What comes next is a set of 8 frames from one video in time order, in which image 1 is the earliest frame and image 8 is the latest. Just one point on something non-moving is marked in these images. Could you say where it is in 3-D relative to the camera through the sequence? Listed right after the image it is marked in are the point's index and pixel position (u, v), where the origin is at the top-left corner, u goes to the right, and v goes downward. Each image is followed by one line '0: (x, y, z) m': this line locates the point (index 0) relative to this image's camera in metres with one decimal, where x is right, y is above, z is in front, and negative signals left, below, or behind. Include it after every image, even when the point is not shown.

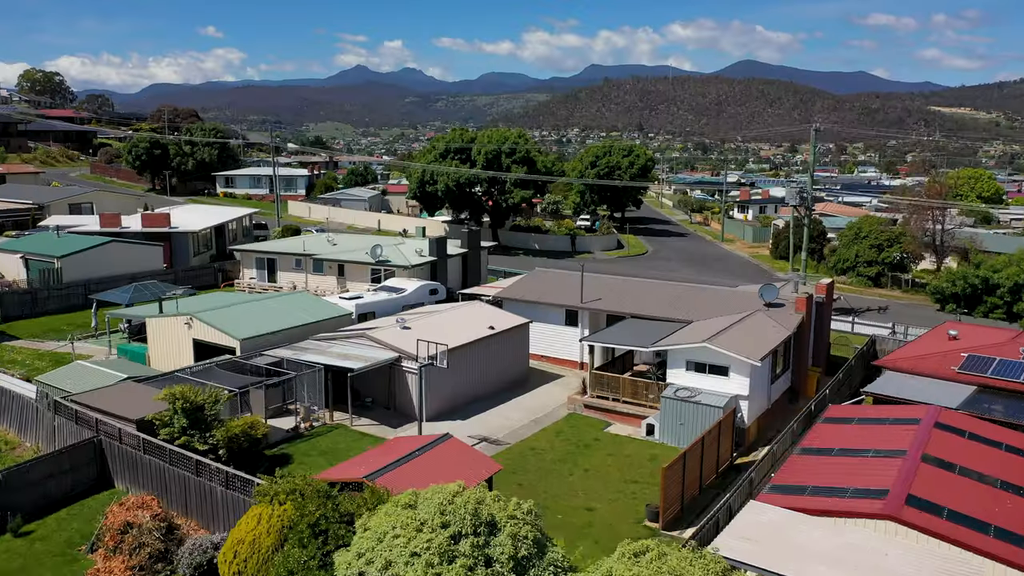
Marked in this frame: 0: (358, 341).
0: (-1.4, -0.5, +7.7) m
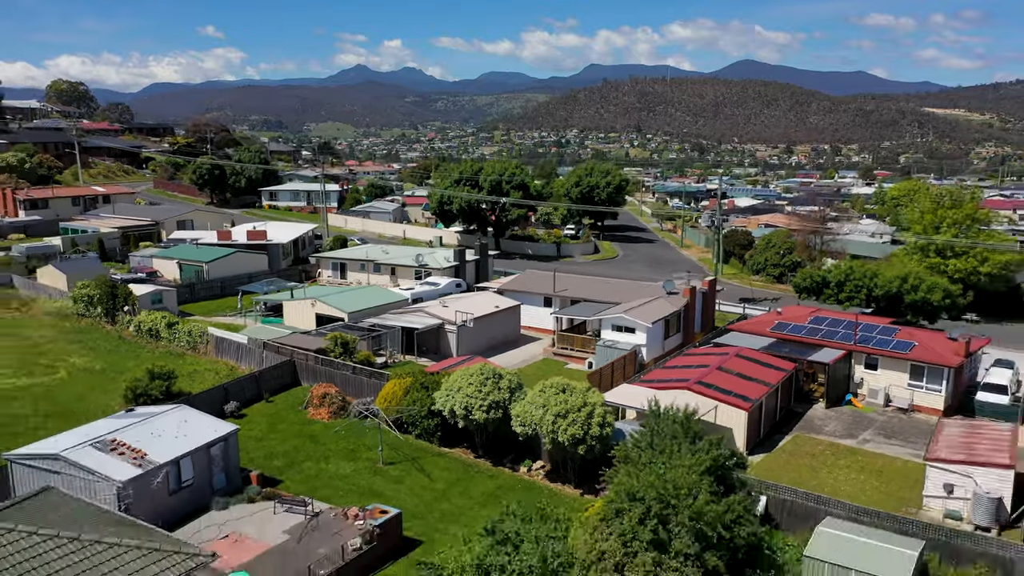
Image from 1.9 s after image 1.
0: (-1.5, -0.4, +12.9) m
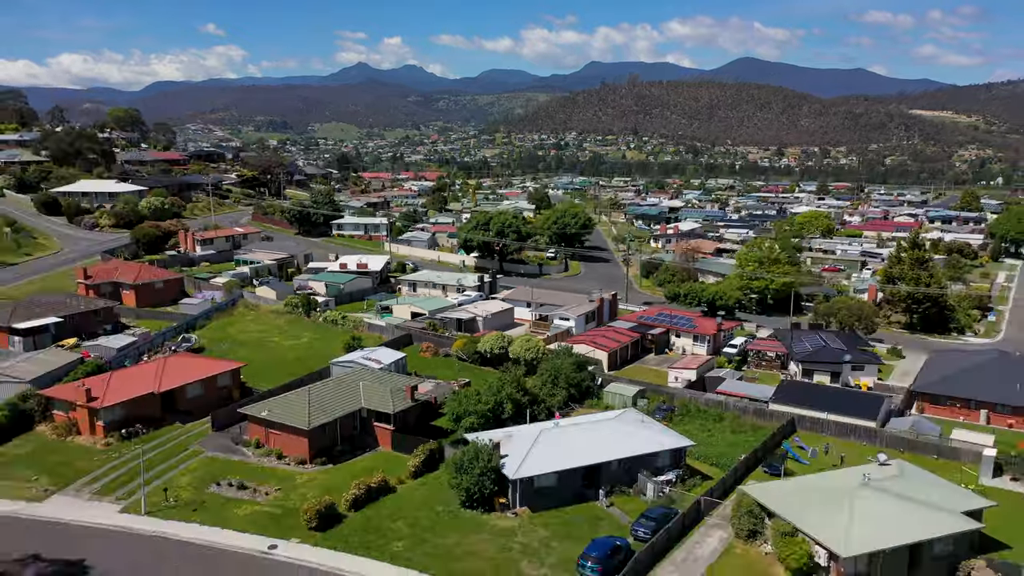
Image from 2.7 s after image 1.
0: (-1.6, -0.7, +25.9) m
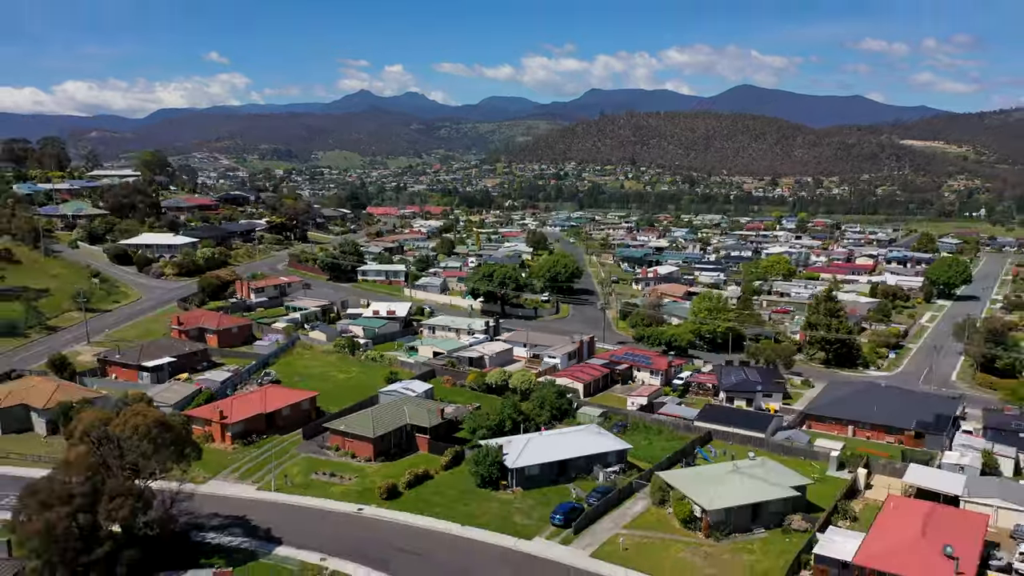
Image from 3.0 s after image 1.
0: (-1.6, -2.5, +33.3) m
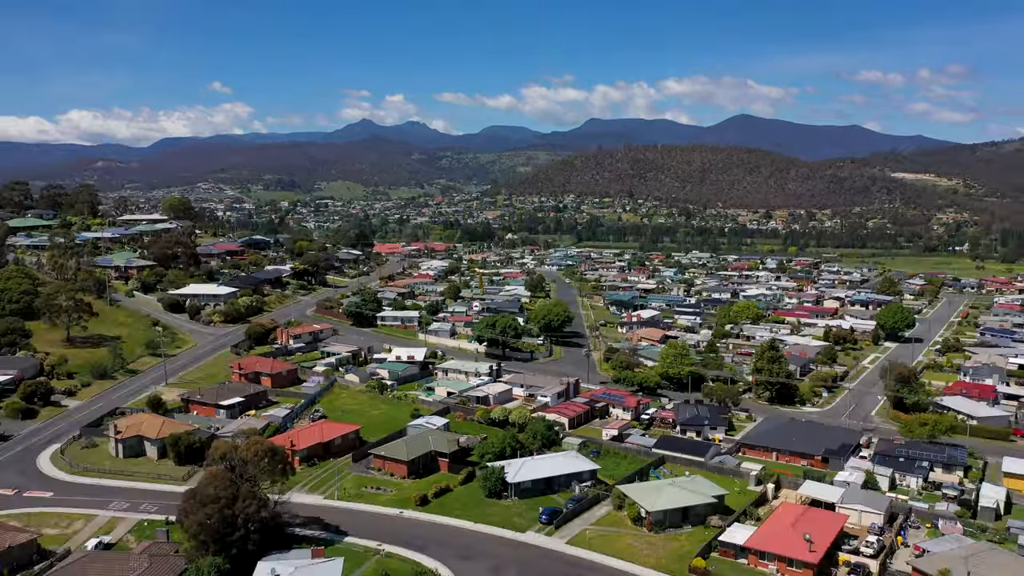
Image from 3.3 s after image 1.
0: (-1.6, -5.0, +40.9) m
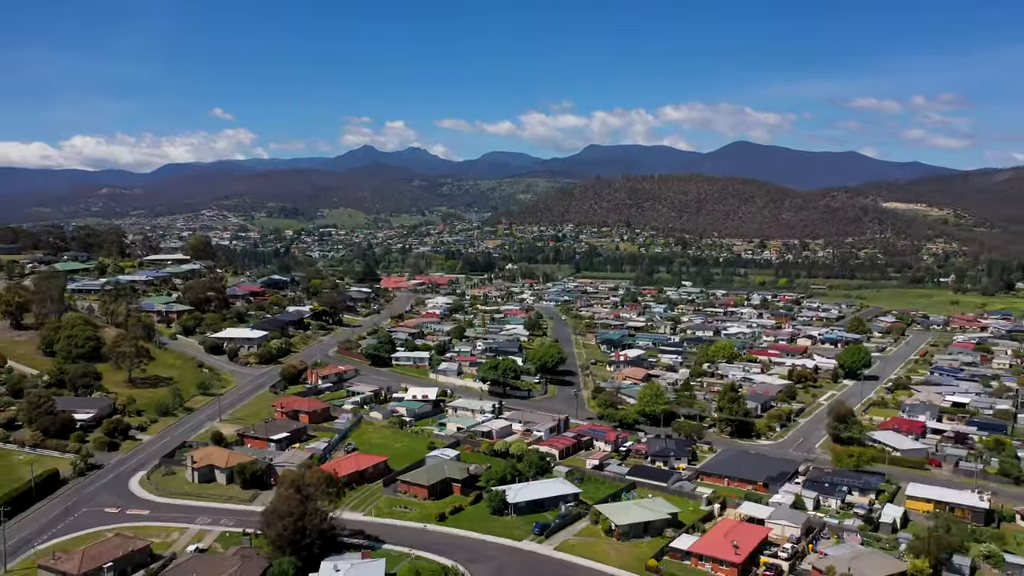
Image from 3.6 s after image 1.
0: (-1.6, -8.0, +48.5) m
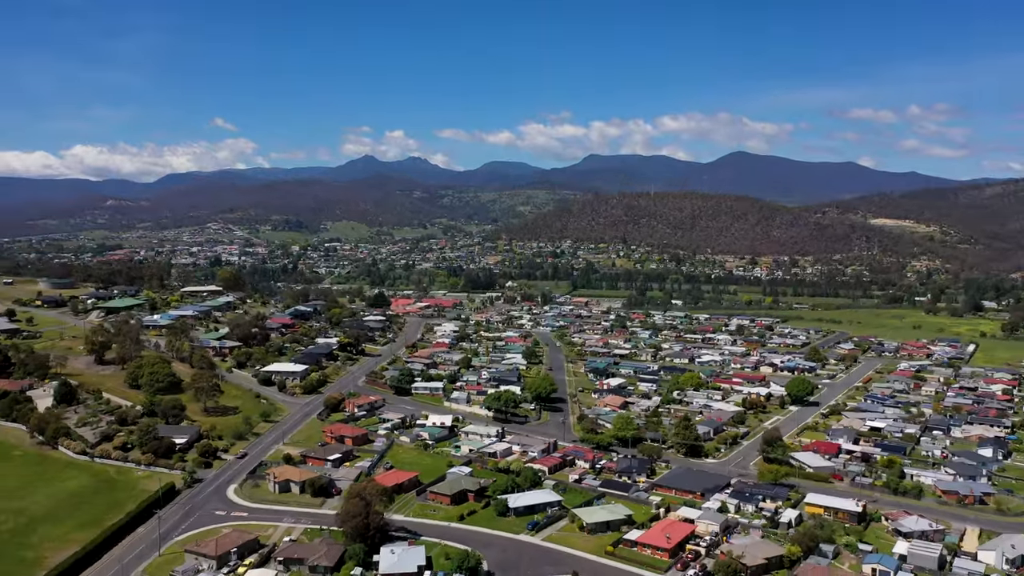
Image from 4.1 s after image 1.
0: (-1.6, -11.9, +62.0) m
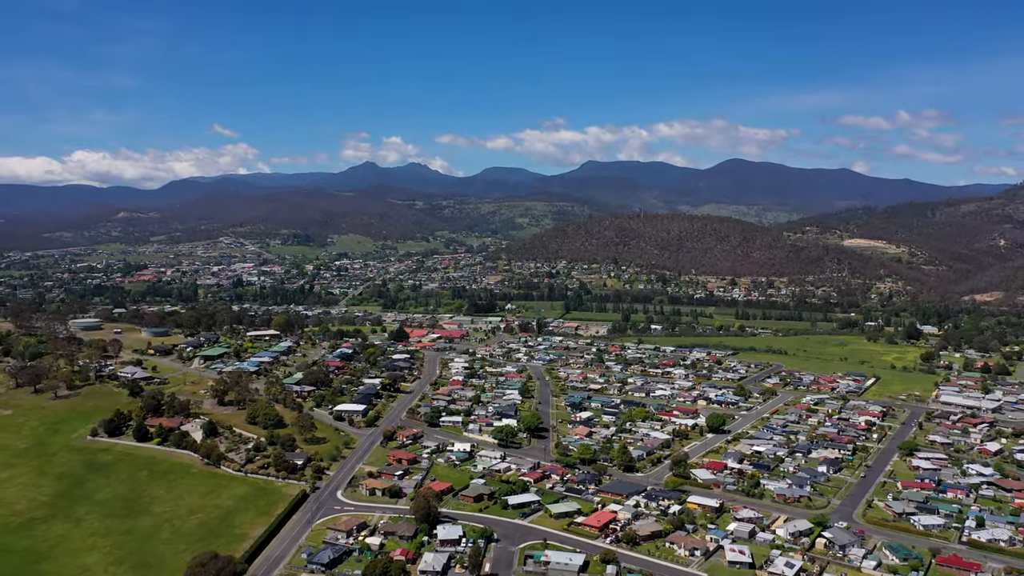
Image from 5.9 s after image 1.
0: (-1.8, -20.5, +96.0) m
